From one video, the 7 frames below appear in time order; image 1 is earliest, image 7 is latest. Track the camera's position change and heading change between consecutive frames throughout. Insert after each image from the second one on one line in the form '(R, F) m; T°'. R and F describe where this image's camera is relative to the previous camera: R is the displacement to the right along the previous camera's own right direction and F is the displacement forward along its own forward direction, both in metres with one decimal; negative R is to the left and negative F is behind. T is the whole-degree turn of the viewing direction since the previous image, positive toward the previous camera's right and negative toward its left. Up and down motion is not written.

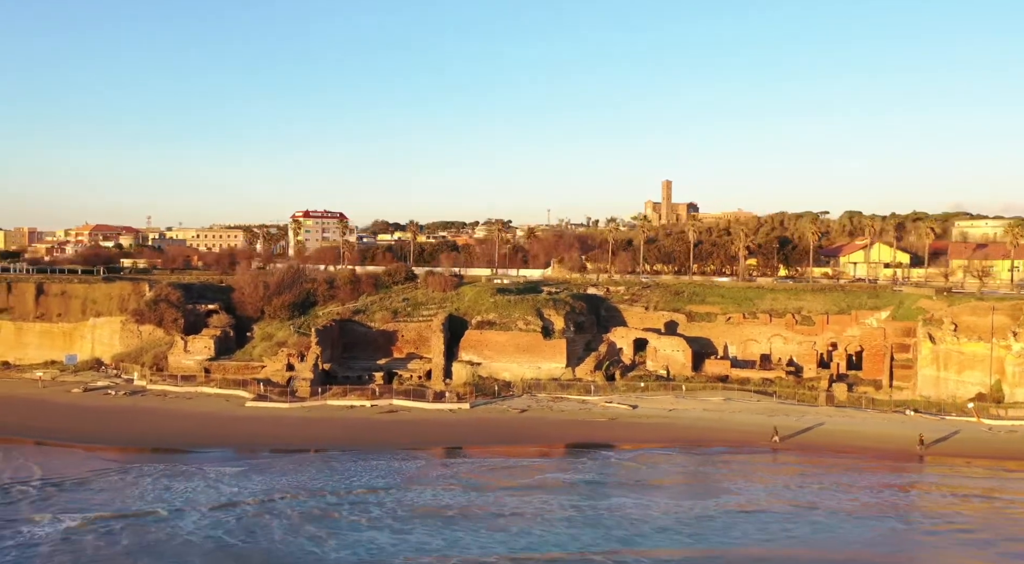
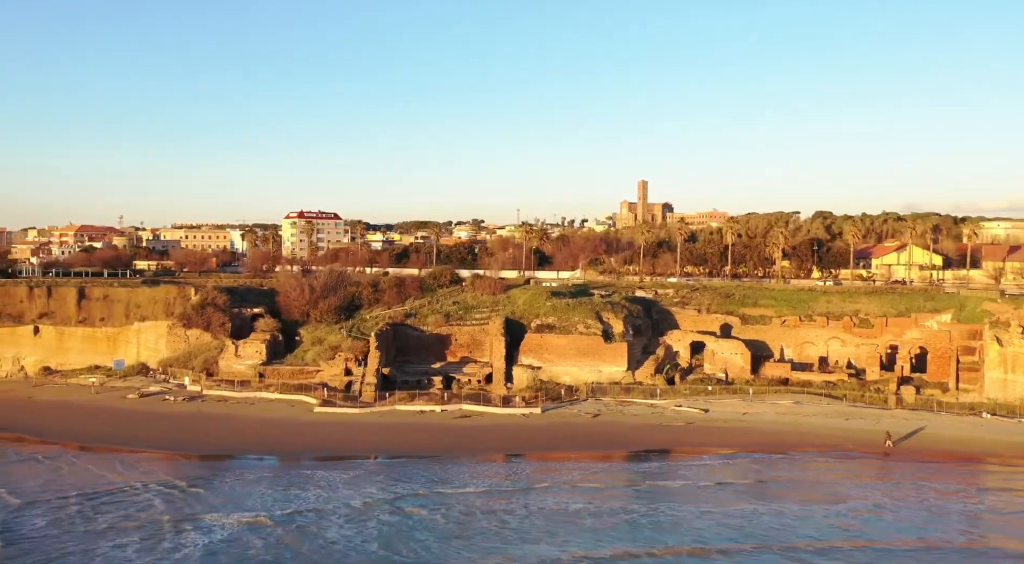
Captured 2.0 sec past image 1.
(-2.7, +0.2) m; +1°
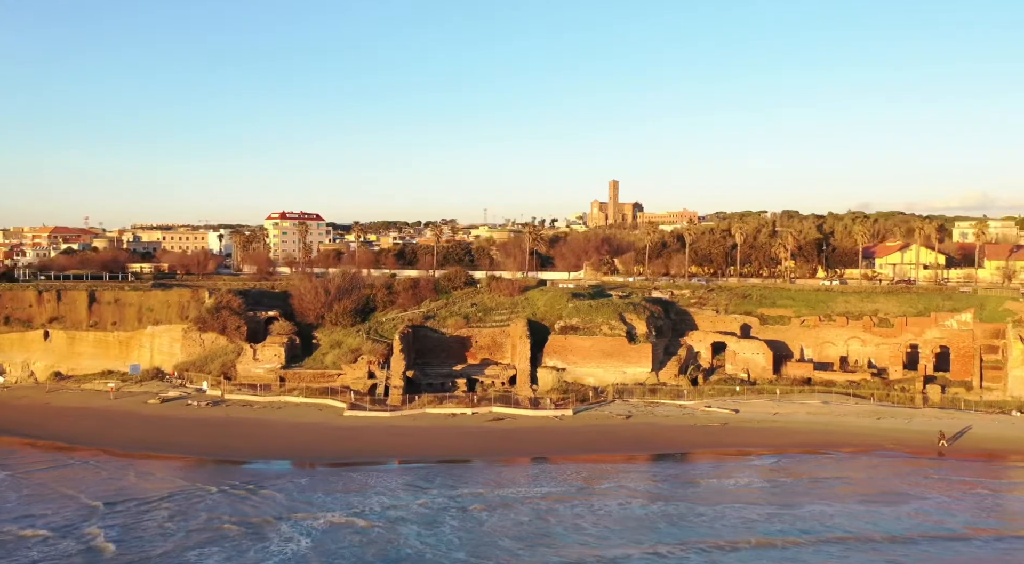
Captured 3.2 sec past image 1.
(-1.7, +0.1) m; +1°
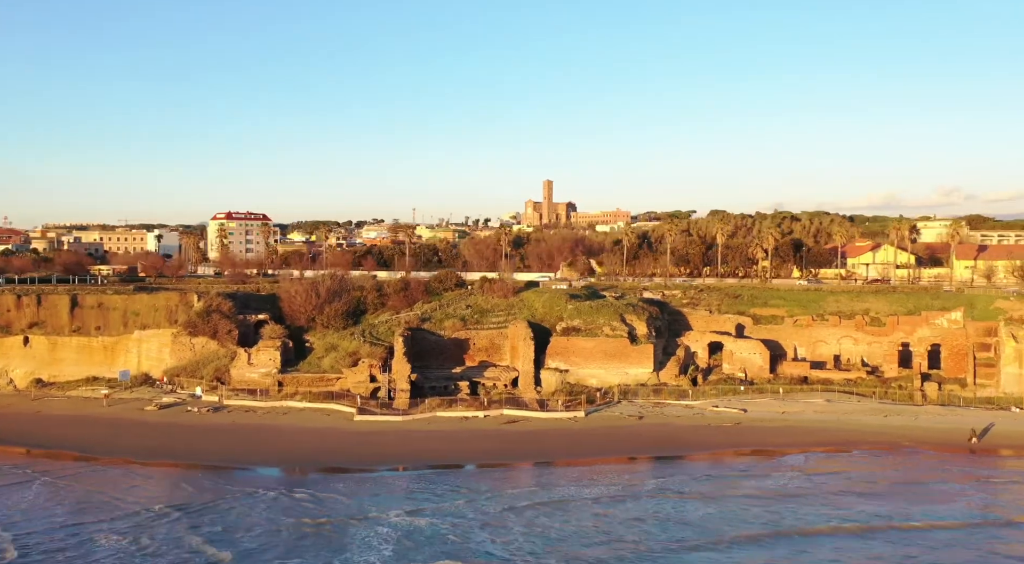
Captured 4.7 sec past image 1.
(-2.1, +0.1) m; +4°
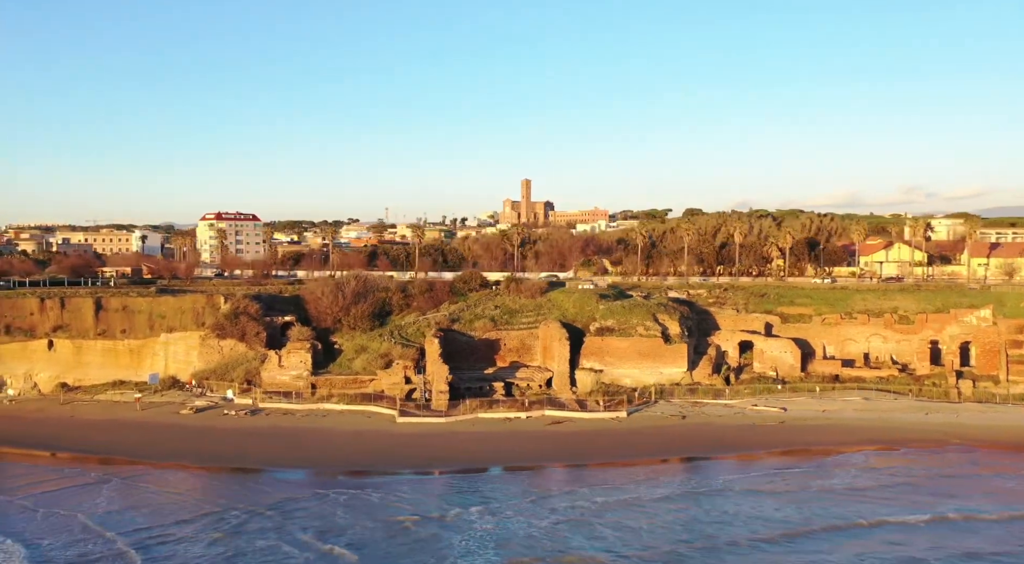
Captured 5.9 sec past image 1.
(-1.8, 0.0) m; +1°
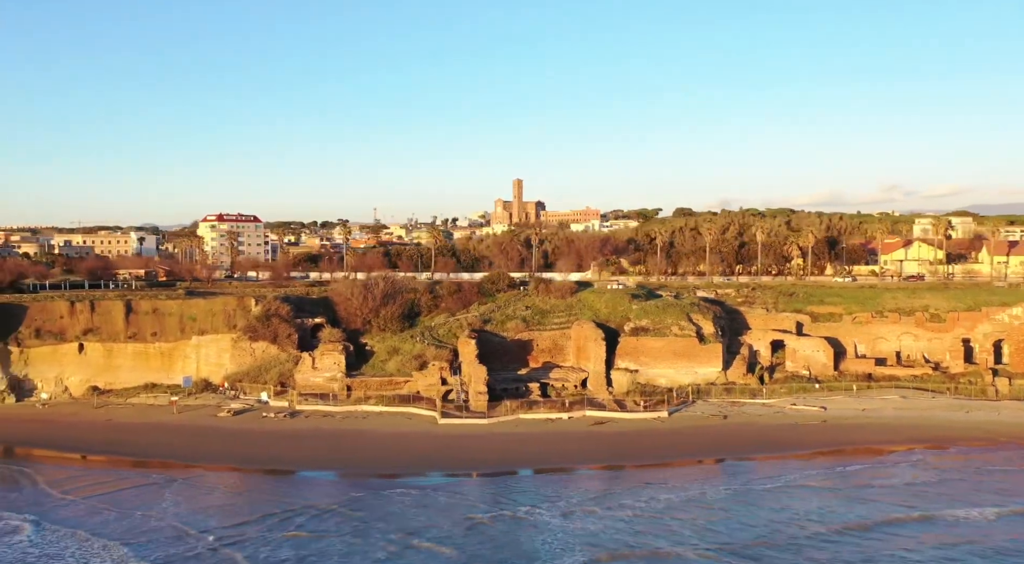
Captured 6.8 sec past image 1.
(-1.4, 0.0) m; 0°
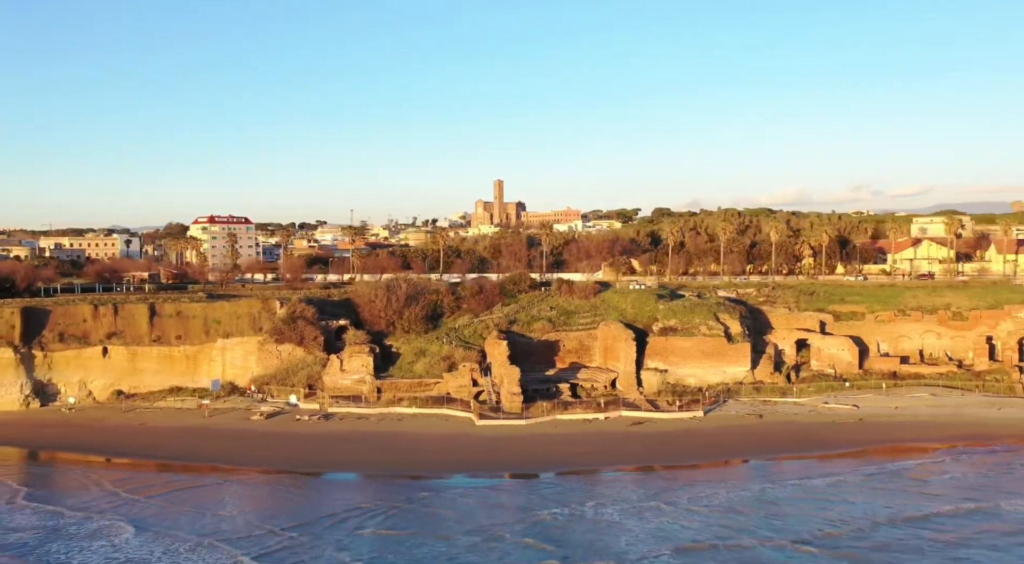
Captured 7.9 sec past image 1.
(-1.6, -0.1) m; +1°
